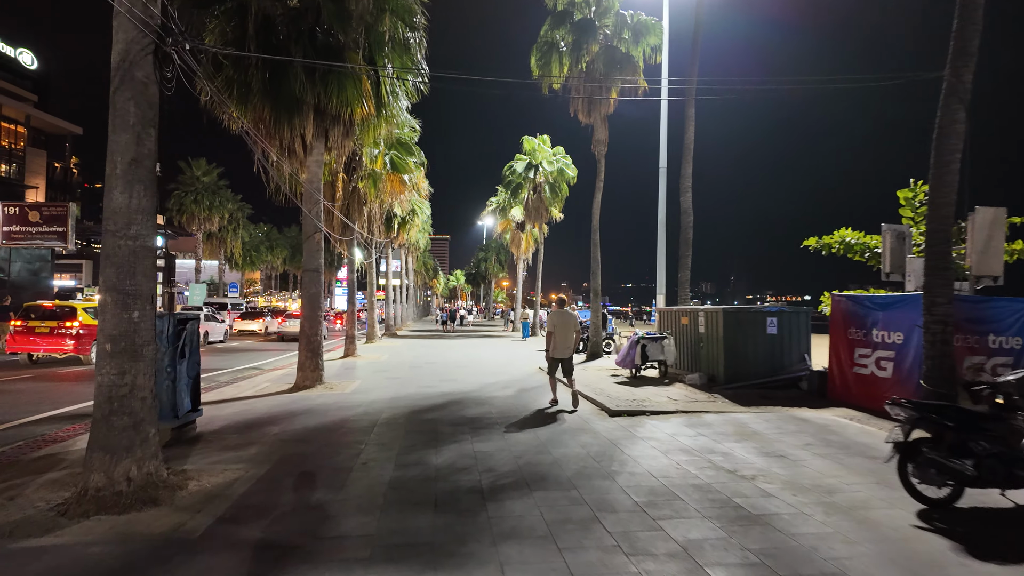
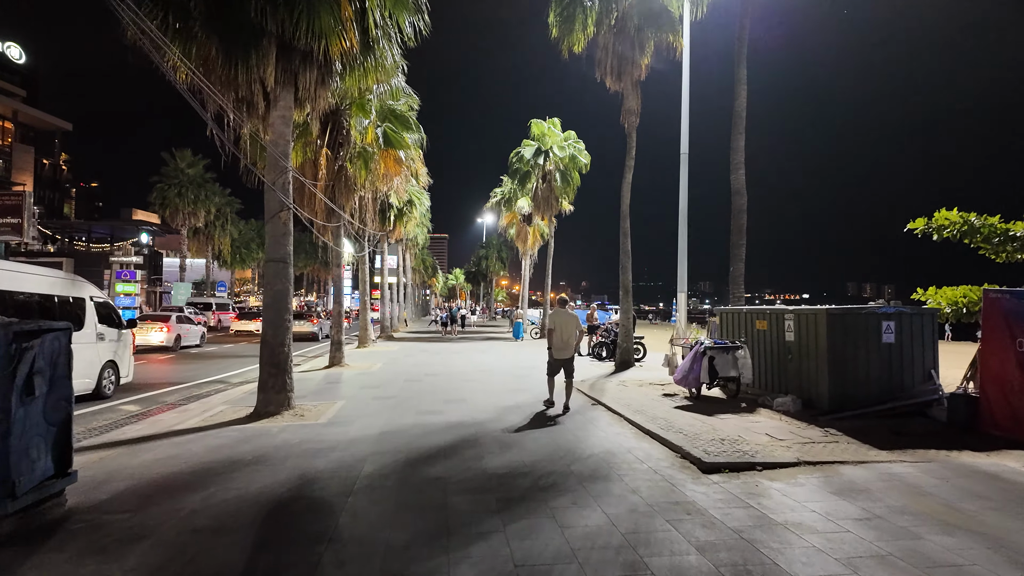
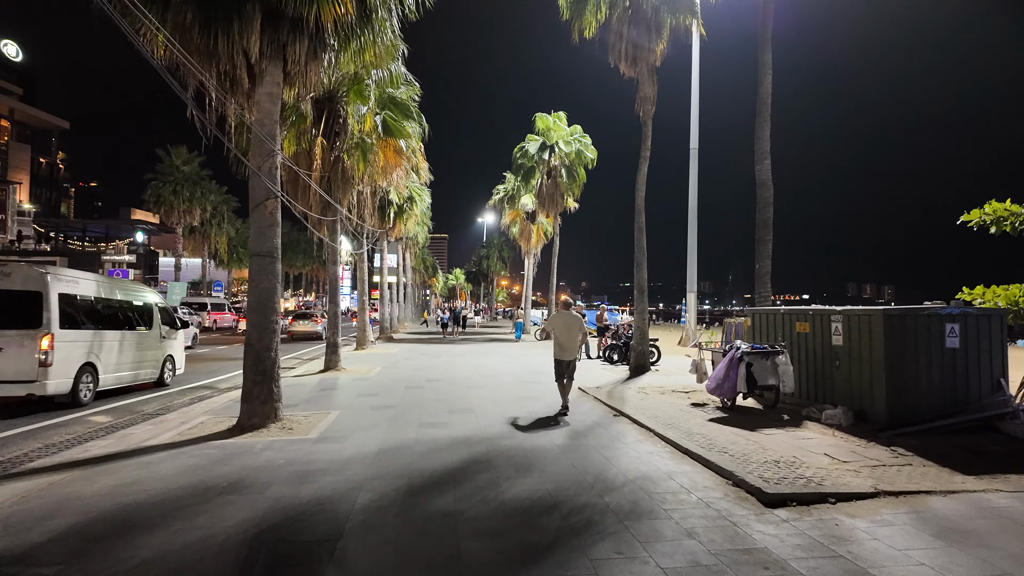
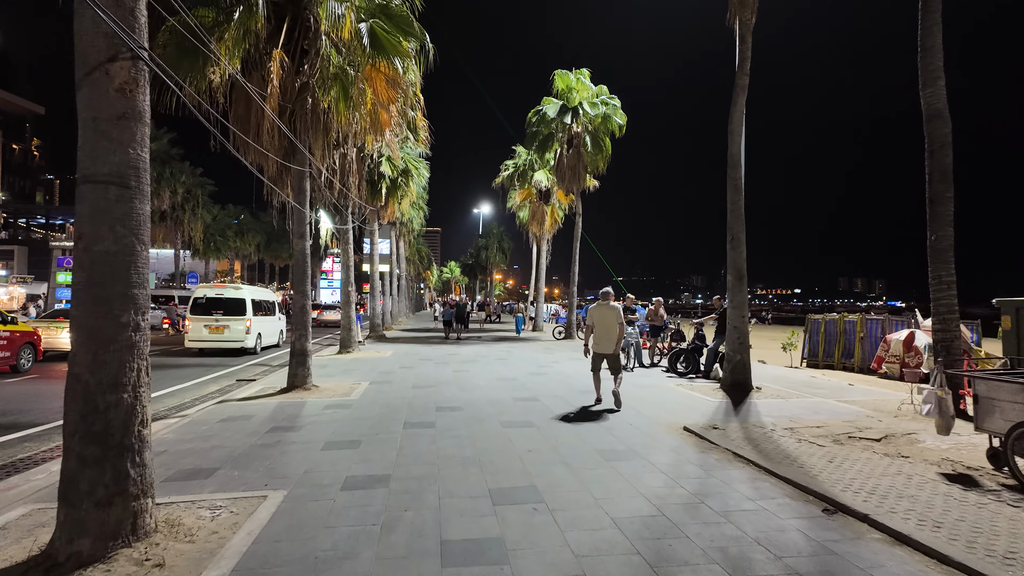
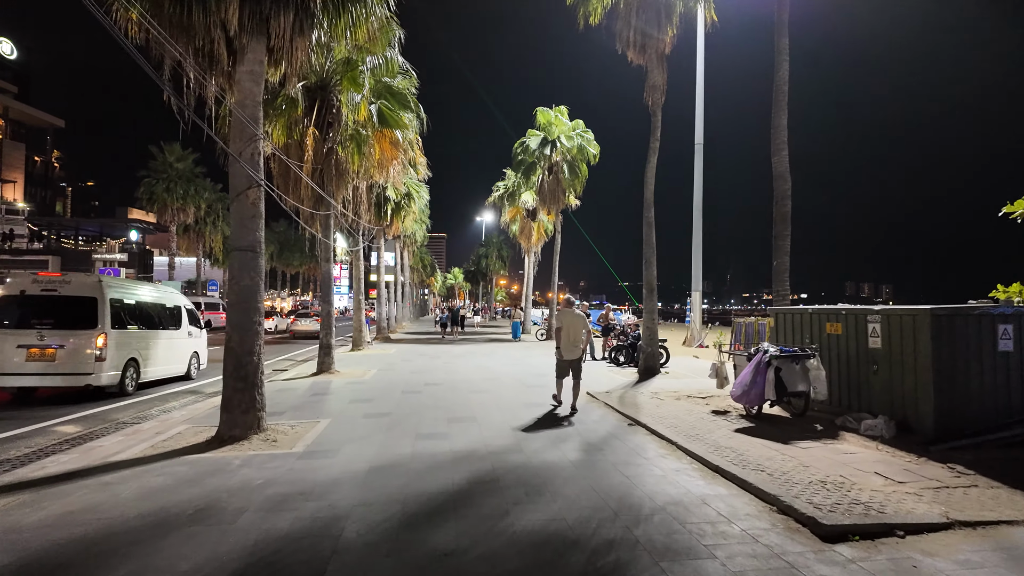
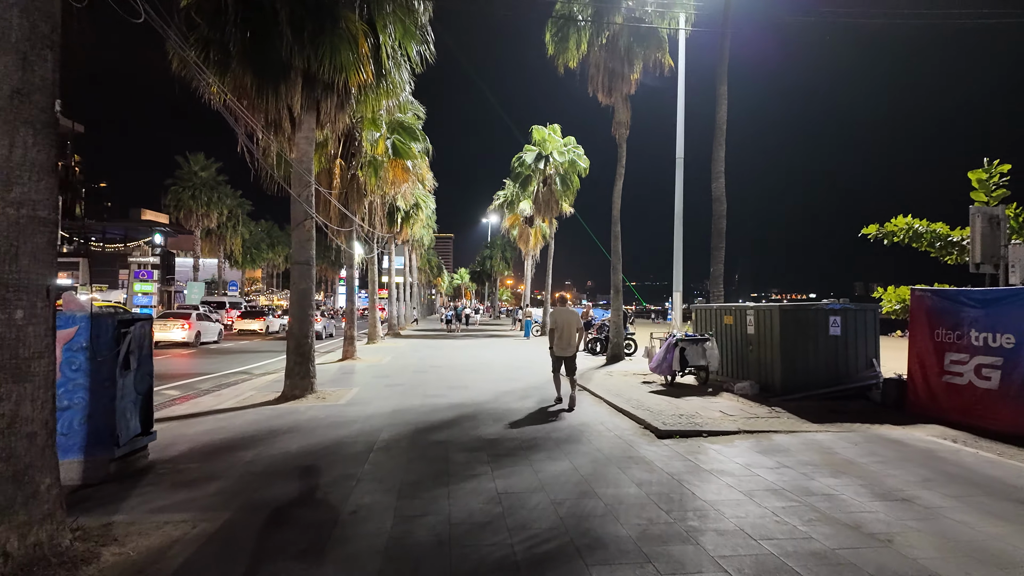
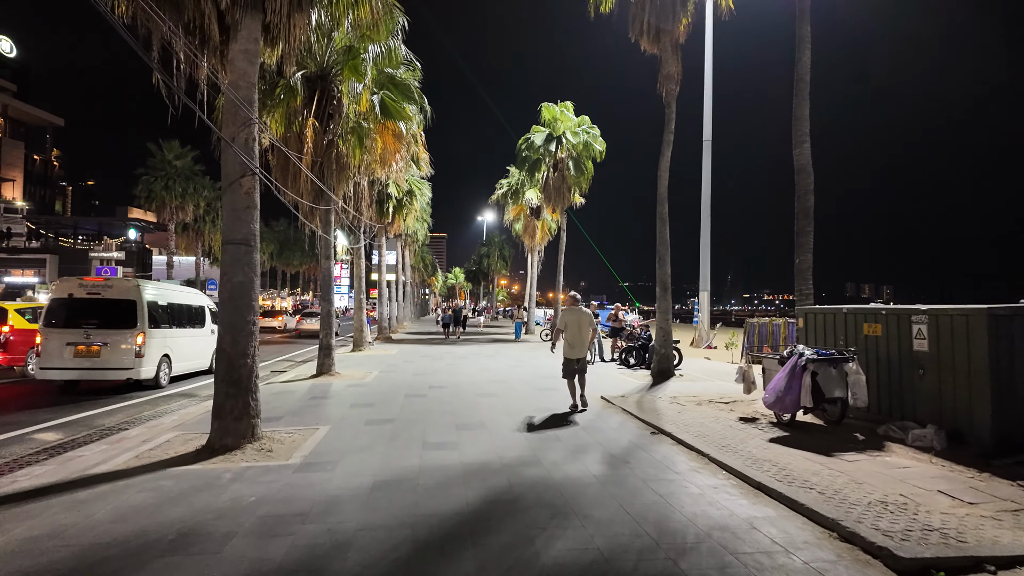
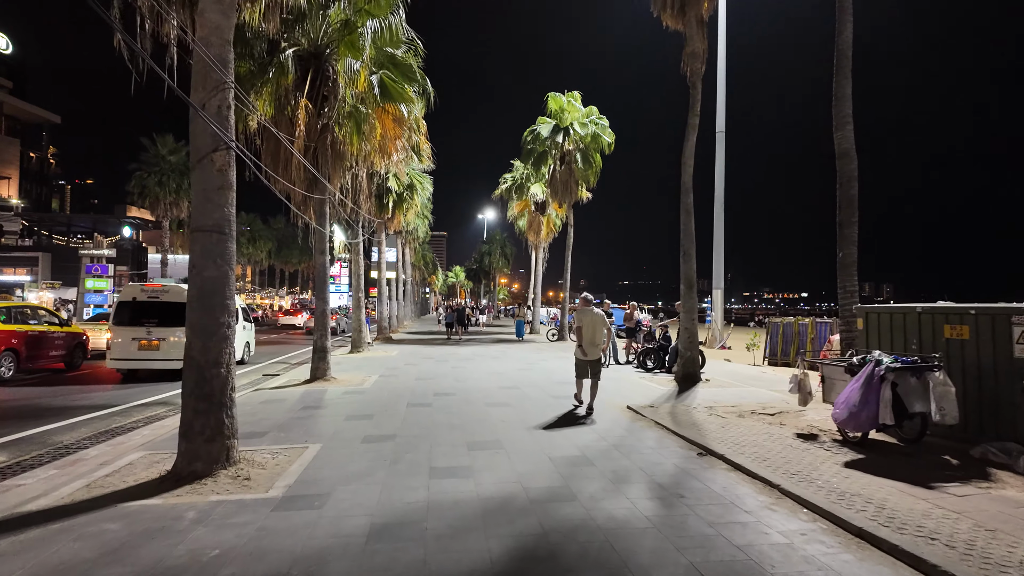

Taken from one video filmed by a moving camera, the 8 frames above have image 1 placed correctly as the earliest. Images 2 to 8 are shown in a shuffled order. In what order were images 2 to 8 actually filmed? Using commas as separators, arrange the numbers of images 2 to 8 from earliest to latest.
6, 2, 3, 5, 7, 8, 4
